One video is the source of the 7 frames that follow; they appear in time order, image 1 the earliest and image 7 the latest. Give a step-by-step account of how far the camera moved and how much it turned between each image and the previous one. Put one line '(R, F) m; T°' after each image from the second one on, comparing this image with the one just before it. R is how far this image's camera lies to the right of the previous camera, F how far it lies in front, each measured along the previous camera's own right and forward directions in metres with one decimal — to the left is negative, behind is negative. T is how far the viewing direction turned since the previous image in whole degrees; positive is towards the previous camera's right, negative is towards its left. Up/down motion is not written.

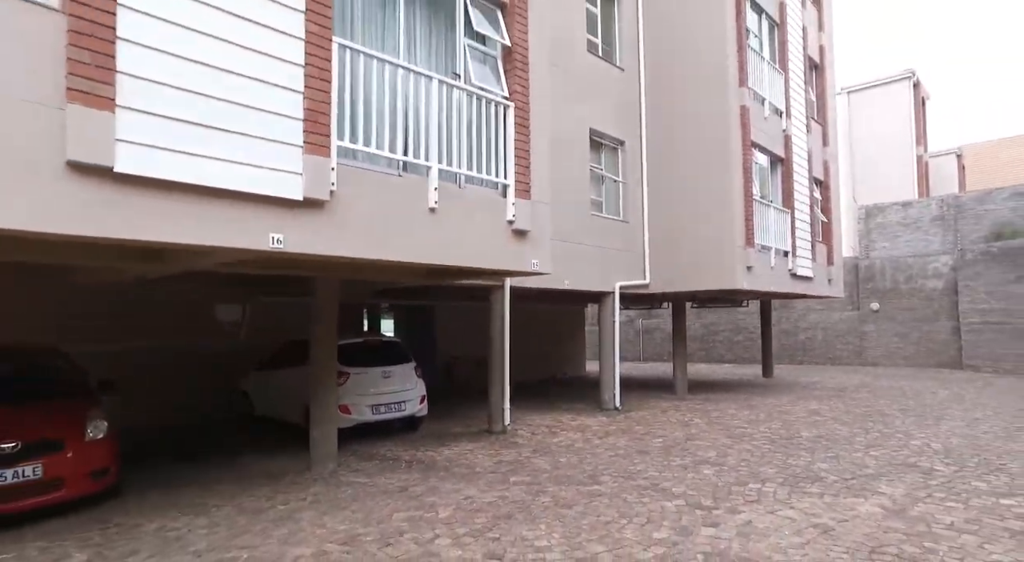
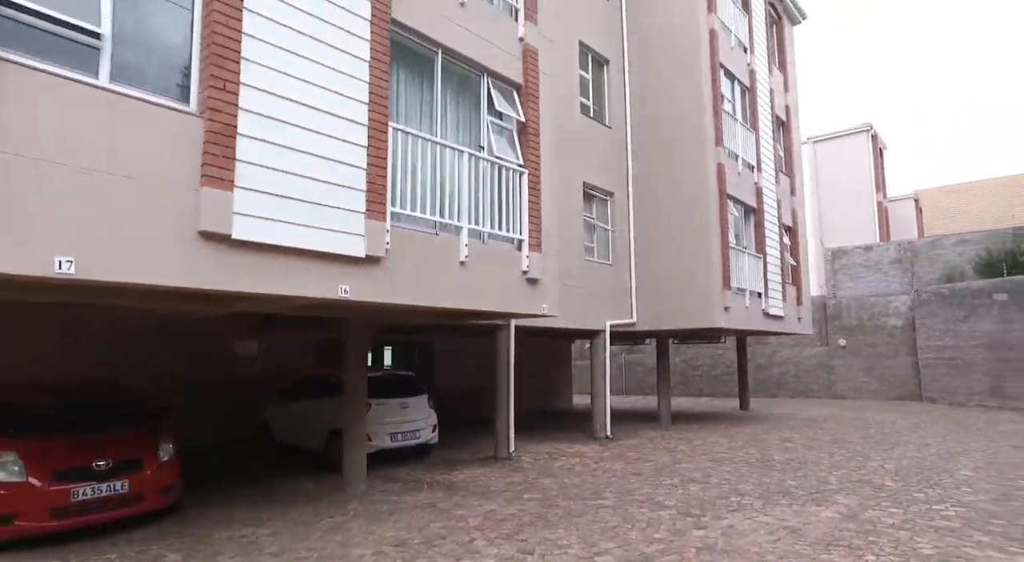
(-0.5, -1.1) m; +2°
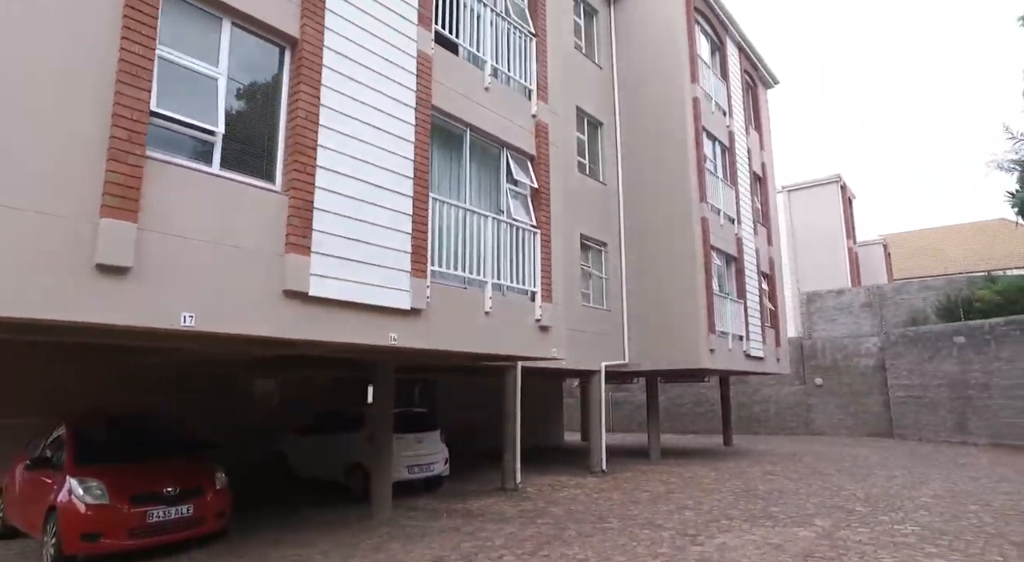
(-0.5, -1.1) m; +2°
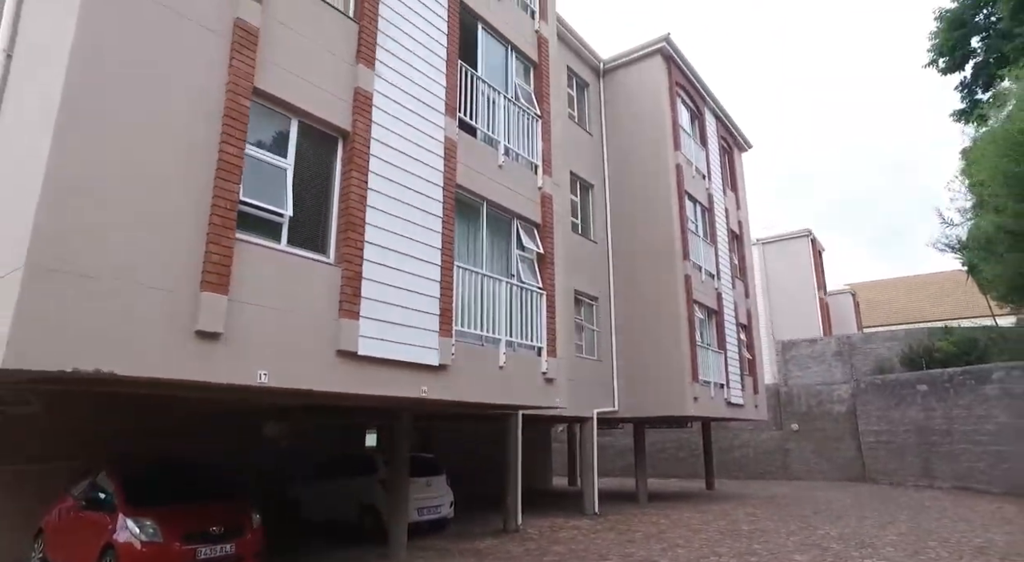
(-0.5, -1.0) m; +2°
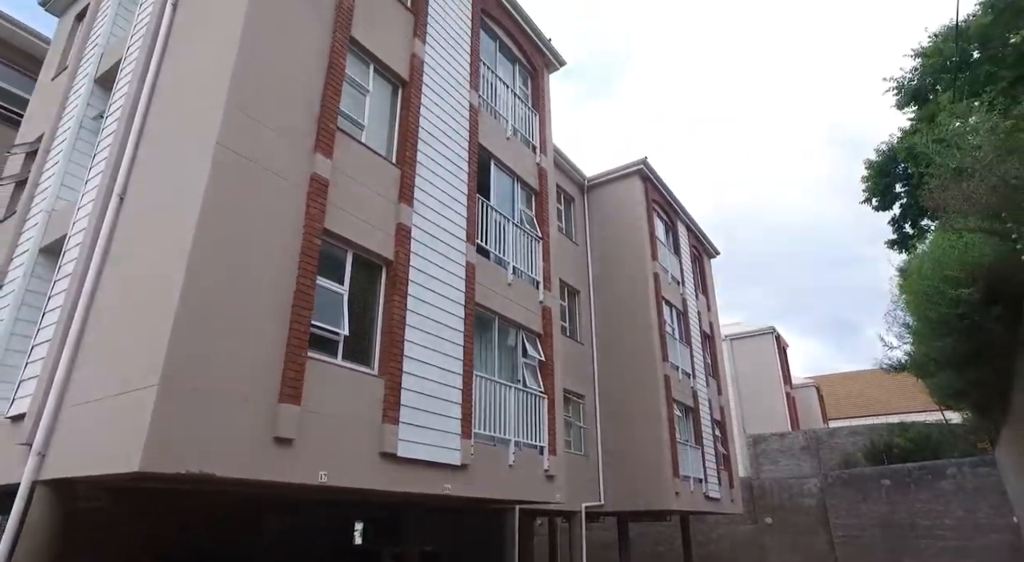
(-0.7, -1.3) m; +3°
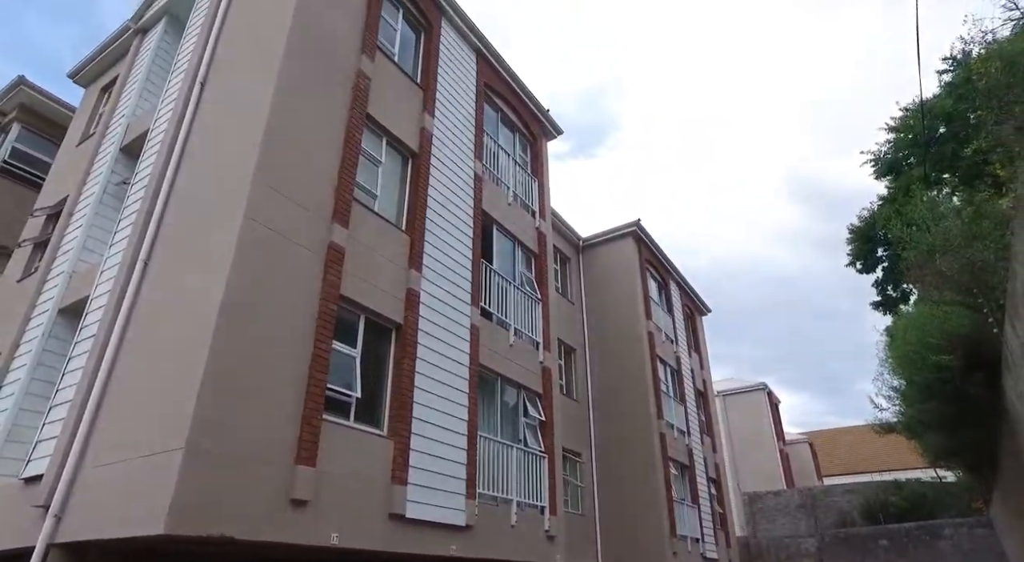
(-0.2, -0.4) m; +1°
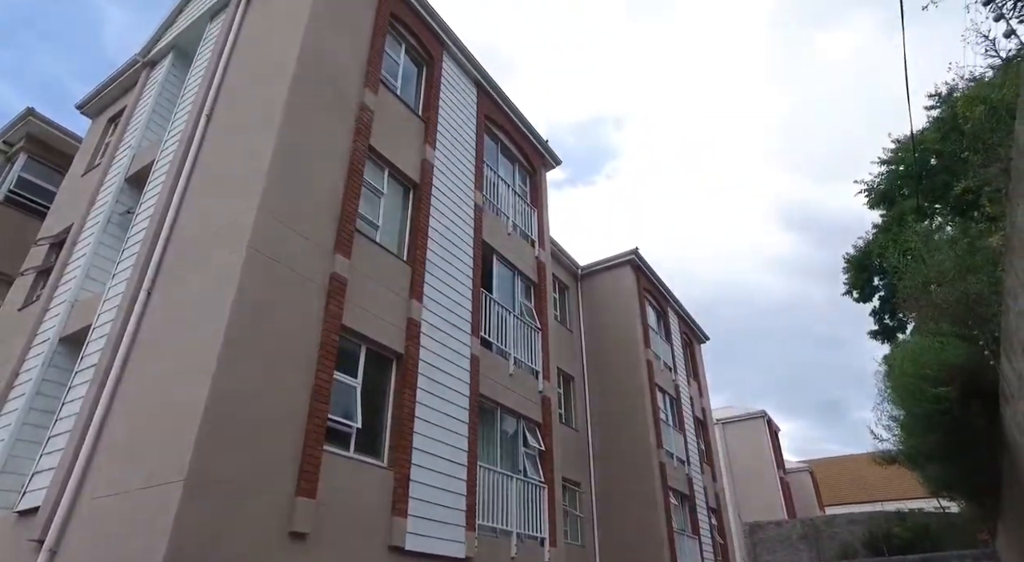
(0.0, -0.1) m; 0°
